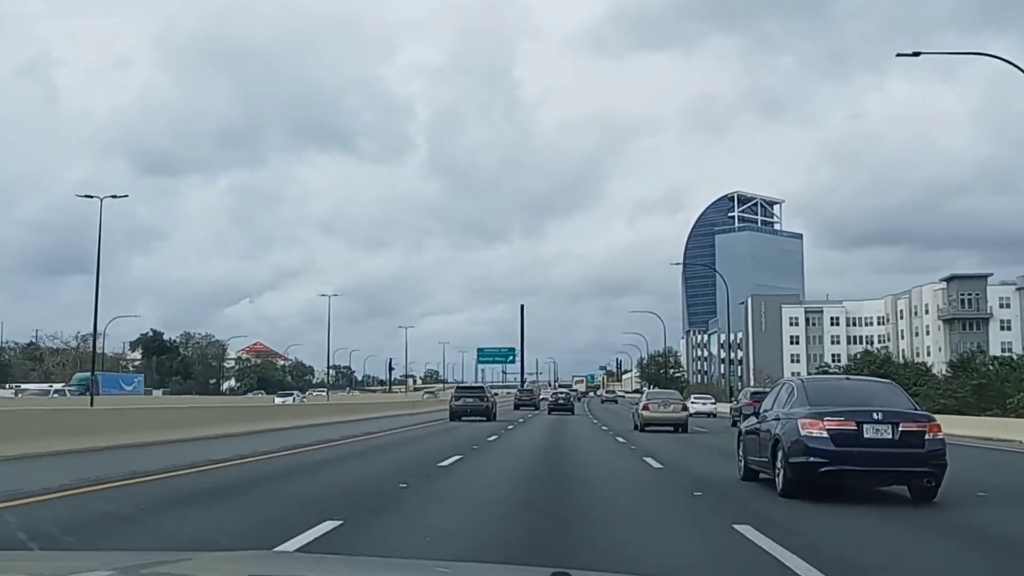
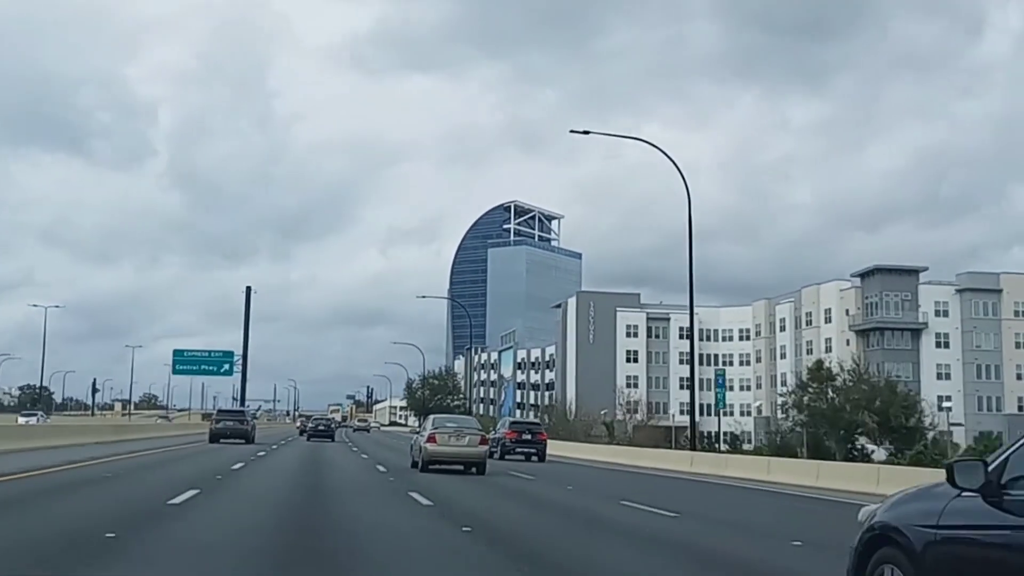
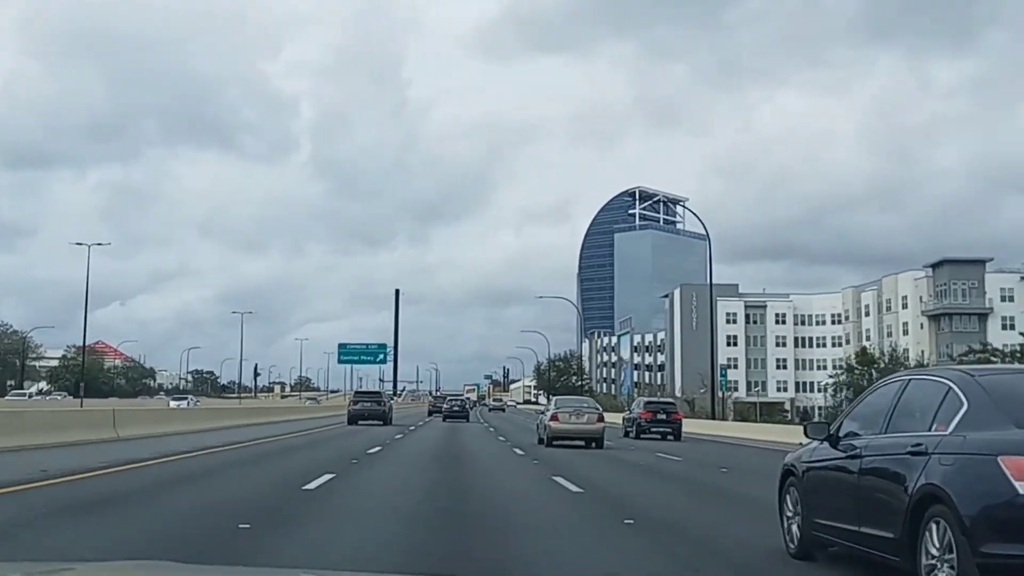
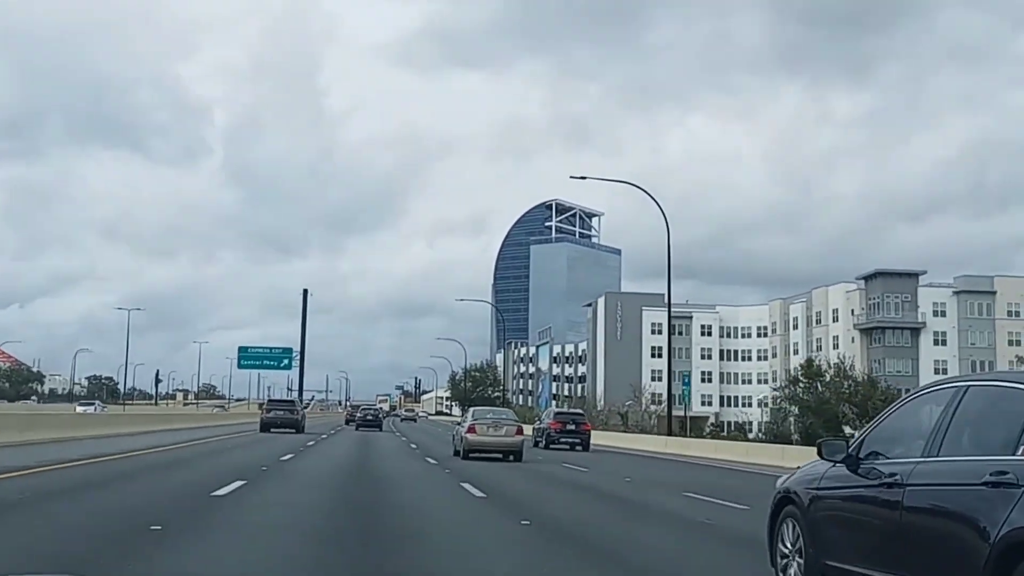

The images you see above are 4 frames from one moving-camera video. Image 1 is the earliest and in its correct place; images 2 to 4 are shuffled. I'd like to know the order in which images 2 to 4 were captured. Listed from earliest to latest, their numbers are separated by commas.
3, 4, 2
